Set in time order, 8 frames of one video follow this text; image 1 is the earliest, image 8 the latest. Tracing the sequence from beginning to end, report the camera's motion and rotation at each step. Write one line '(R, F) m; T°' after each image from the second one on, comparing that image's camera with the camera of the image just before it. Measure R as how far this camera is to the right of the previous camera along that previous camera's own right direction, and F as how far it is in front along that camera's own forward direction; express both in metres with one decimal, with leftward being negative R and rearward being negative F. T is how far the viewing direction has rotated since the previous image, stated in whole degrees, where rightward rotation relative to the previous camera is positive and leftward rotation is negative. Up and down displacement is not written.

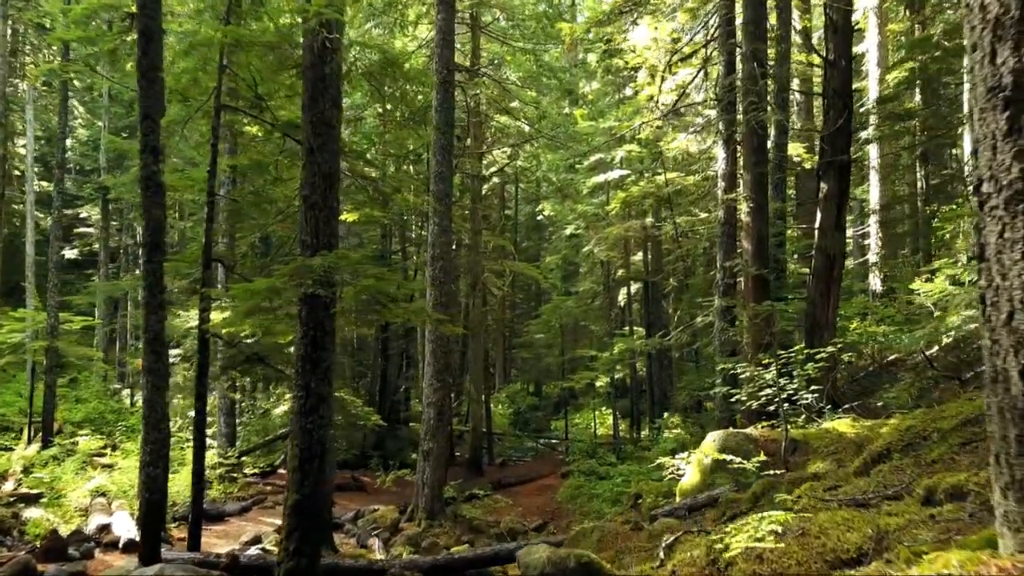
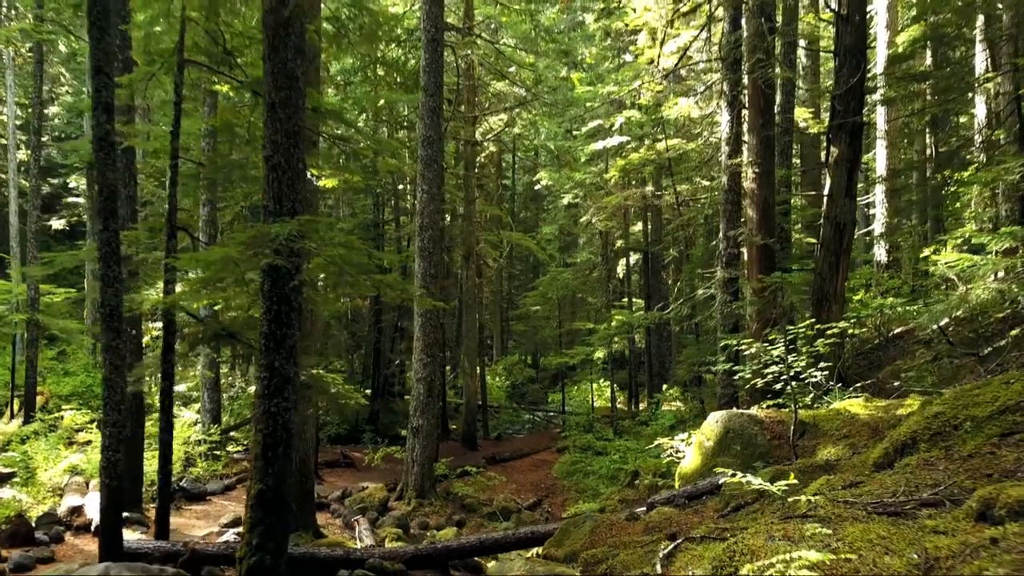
(+0.1, +0.6) m; 0°
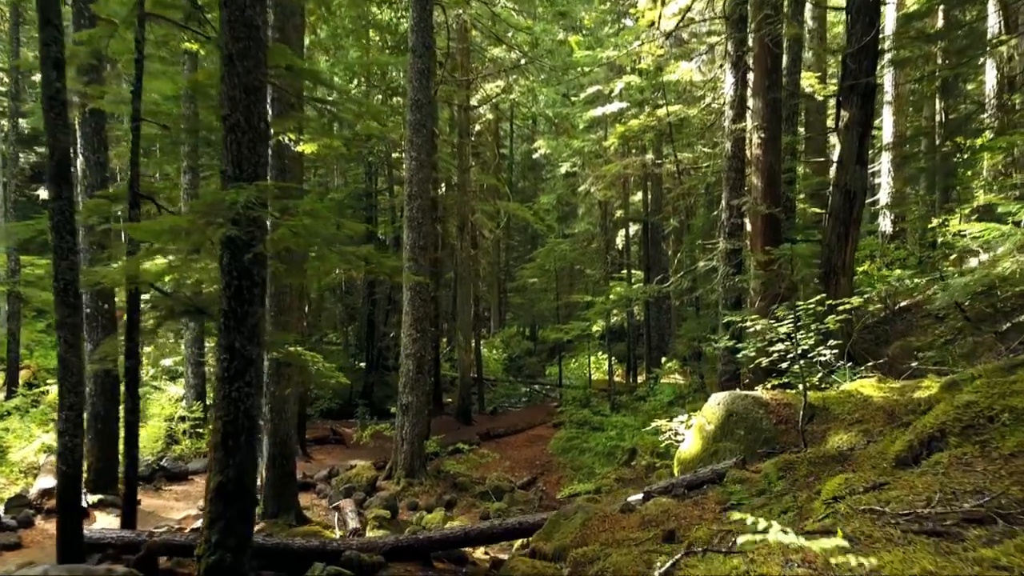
(+0.1, +0.5) m; 0°
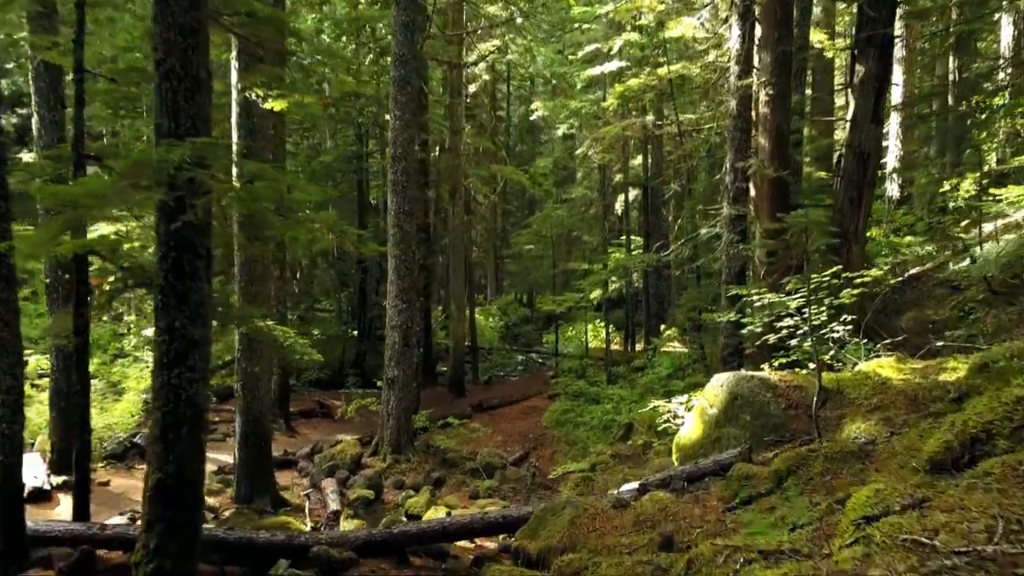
(+0.1, +0.6) m; 0°
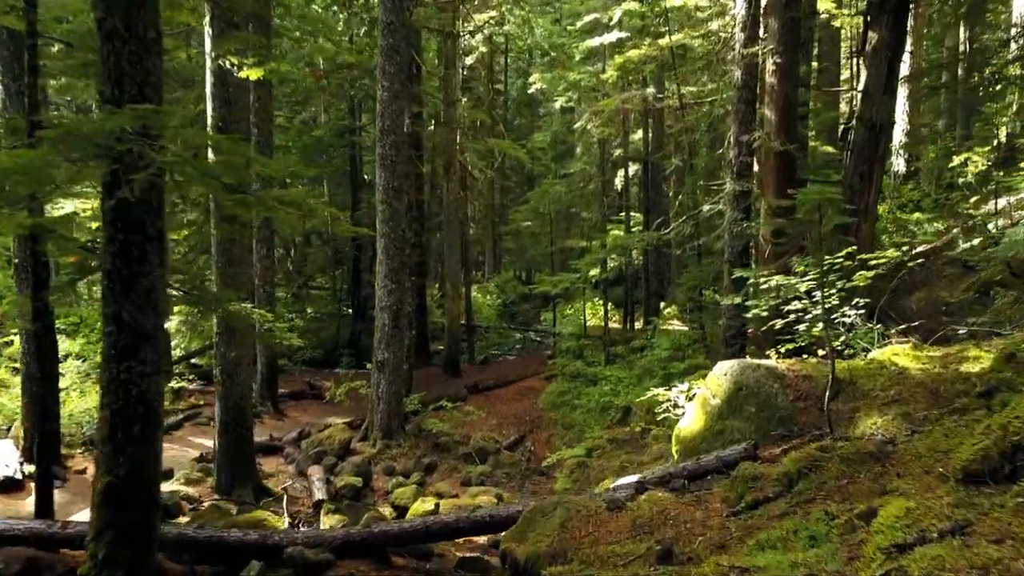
(+0.1, +0.4) m; 0°
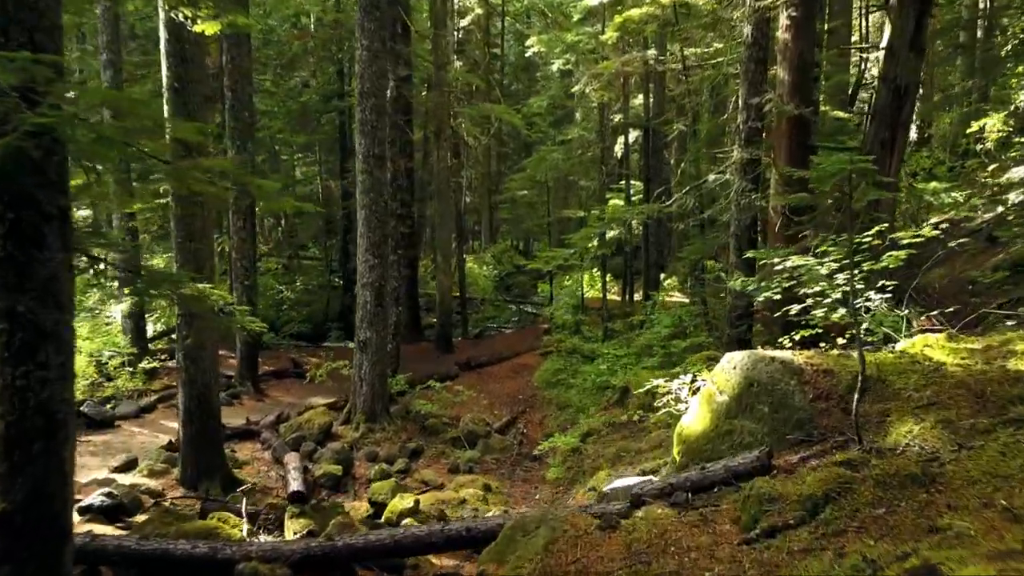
(+0.1, +0.7) m; 0°
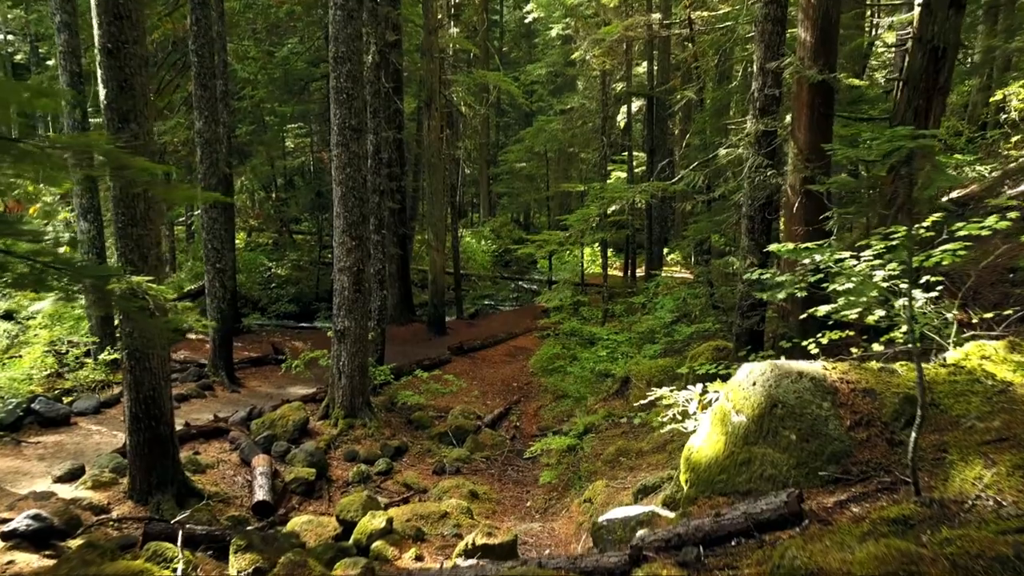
(+0.1, +0.8) m; 0°
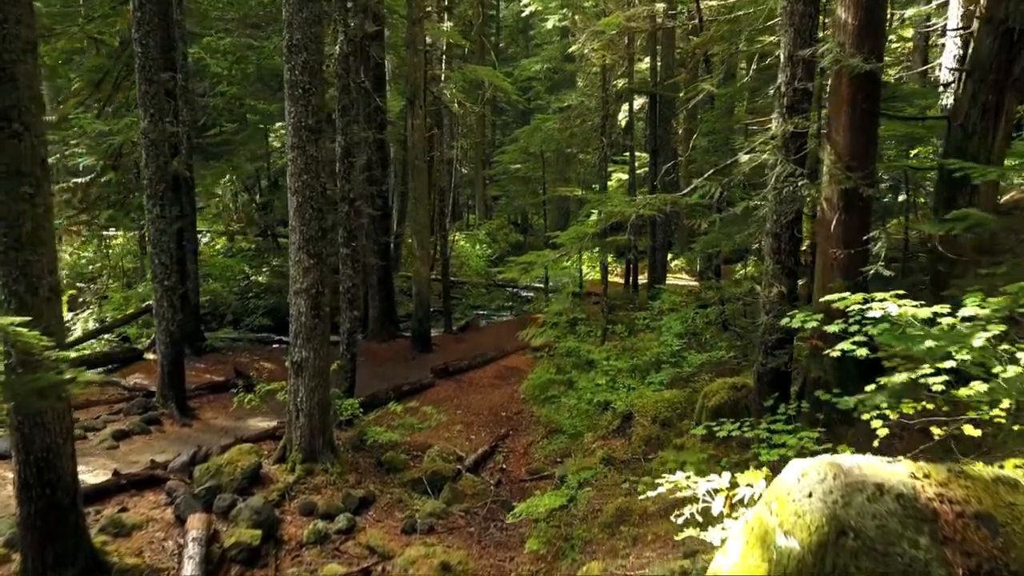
(+0.2, +1.3) m; 0°
